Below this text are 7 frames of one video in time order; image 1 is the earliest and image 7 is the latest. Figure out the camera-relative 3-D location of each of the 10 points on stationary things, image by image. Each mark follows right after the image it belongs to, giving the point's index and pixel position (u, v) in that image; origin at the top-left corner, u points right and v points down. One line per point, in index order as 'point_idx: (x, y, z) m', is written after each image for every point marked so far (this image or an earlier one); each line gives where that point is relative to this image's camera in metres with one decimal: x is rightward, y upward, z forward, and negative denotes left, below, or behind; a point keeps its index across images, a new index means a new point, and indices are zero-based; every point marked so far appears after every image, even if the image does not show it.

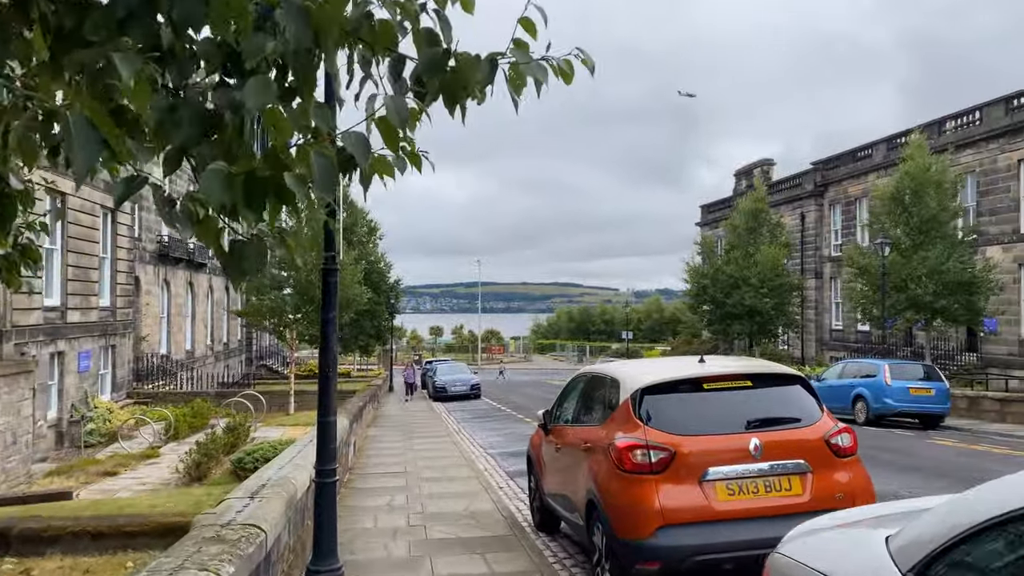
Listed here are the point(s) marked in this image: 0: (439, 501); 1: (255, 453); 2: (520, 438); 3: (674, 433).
0: (-0.8, -2.4, +8.4) m
1: (-3.6, -2.3, +10.6) m
2: (+0.1, -3.0, +15.1) m
3: (+1.0, -0.9, +4.7) m
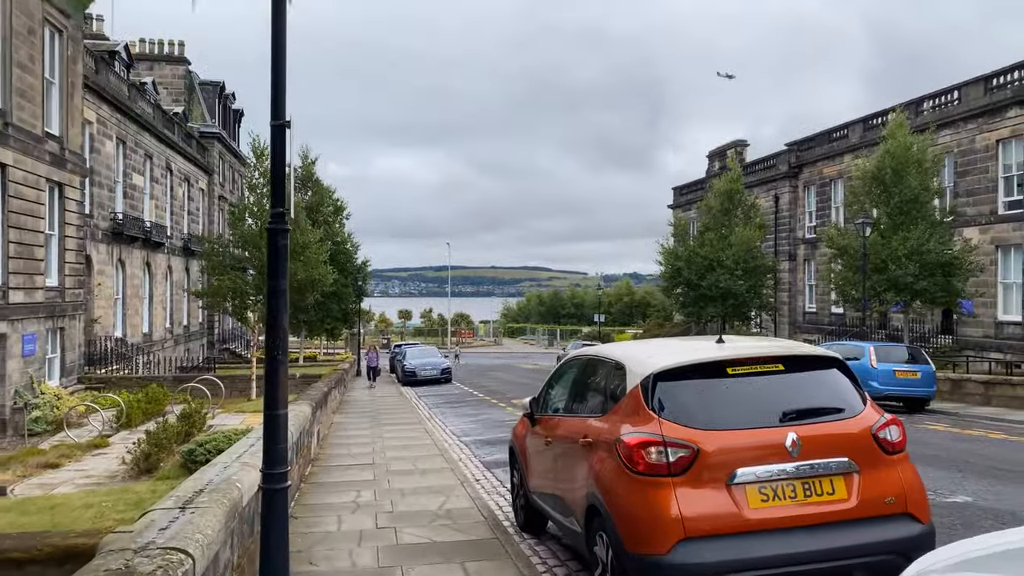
0: (-1.0, -2.1, +7.6) m
1: (-3.9, -2.0, +9.6) m
2: (-0.3, -2.6, +14.3) m
3: (+0.9, -0.7, +3.9) m
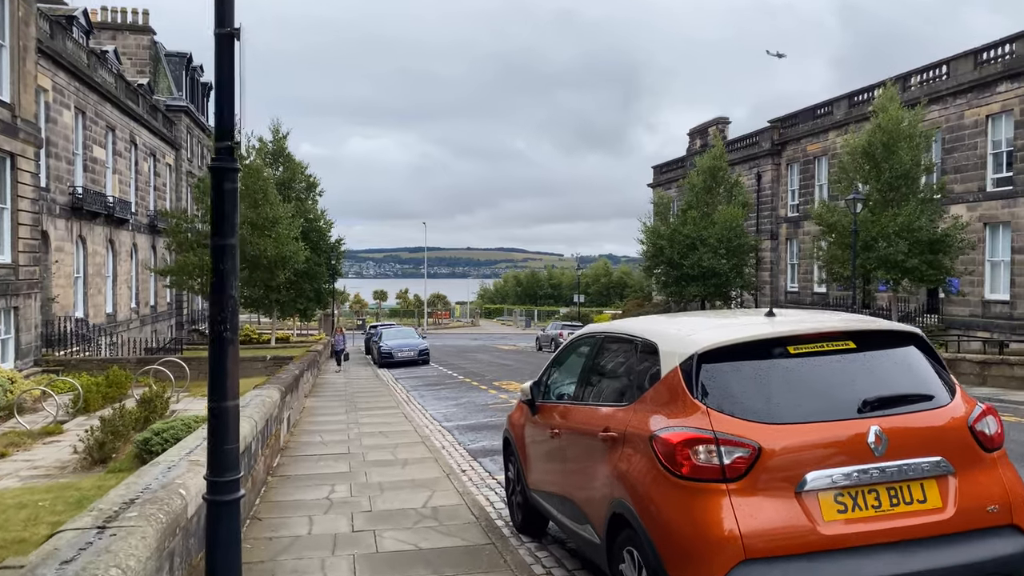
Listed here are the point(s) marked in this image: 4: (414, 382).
0: (-1.1, -1.8, +6.8) m
1: (-4.0, -1.7, +8.7) m
2: (-0.6, -2.2, +13.5) m
3: (+1.0, -0.5, +3.1) m
4: (-2.5, -2.4, +19.5) m
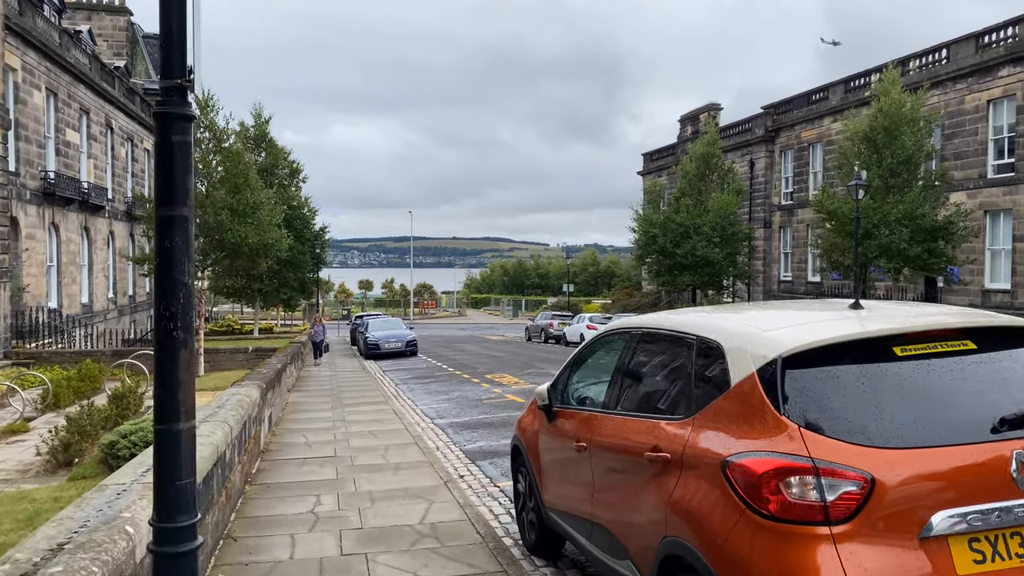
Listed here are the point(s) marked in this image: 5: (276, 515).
0: (-1.0, -1.7, +6.1) m
1: (-4.0, -1.5, +8.0) m
2: (-0.7, -2.0, +12.8) m
3: (+1.1, -0.5, +2.4) m
4: (-2.7, -2.2, +18.8) m
5: (-1.8, -1.7, +5.8) m
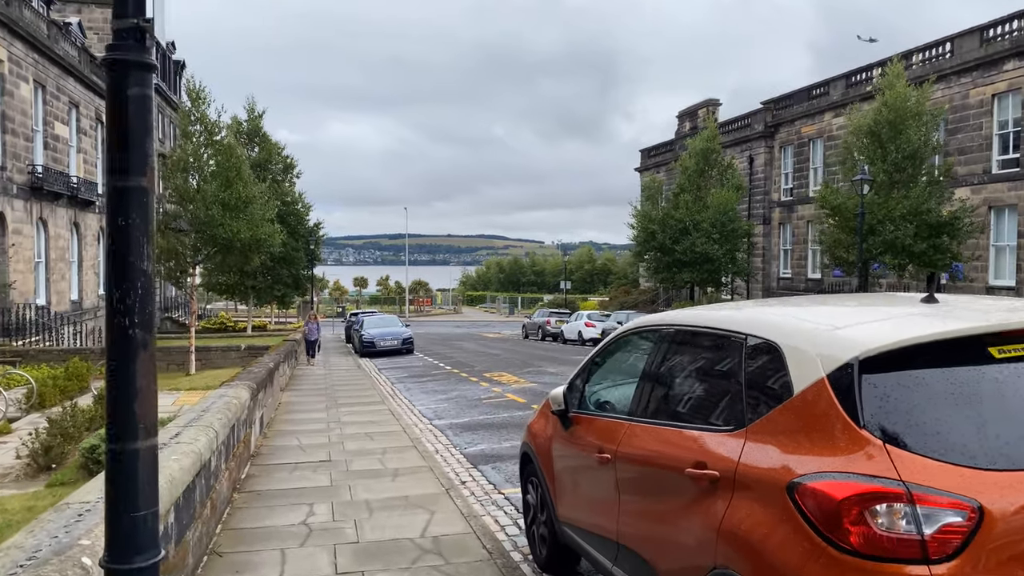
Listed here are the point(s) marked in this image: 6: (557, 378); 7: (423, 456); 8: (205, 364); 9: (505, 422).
0: (-1.0, -1.7, +5.7) m
1: (-4.0, -1.5, +7.5) m
2: (-0.7, -1.9, +12.4) m
3: (+1.2, -0.5, +2.0) m
4: (-2.8, -2.1, +18.4) m
5: (-1.8, -1.7, +5.4) m
6: (+0.9, -1.9, +15.6) m
7: (-0.9, -1.8, +7.9) m
8: (-8.0, -2.0, +19.7) m
9: (-0.1, -1.9, +10.4) m
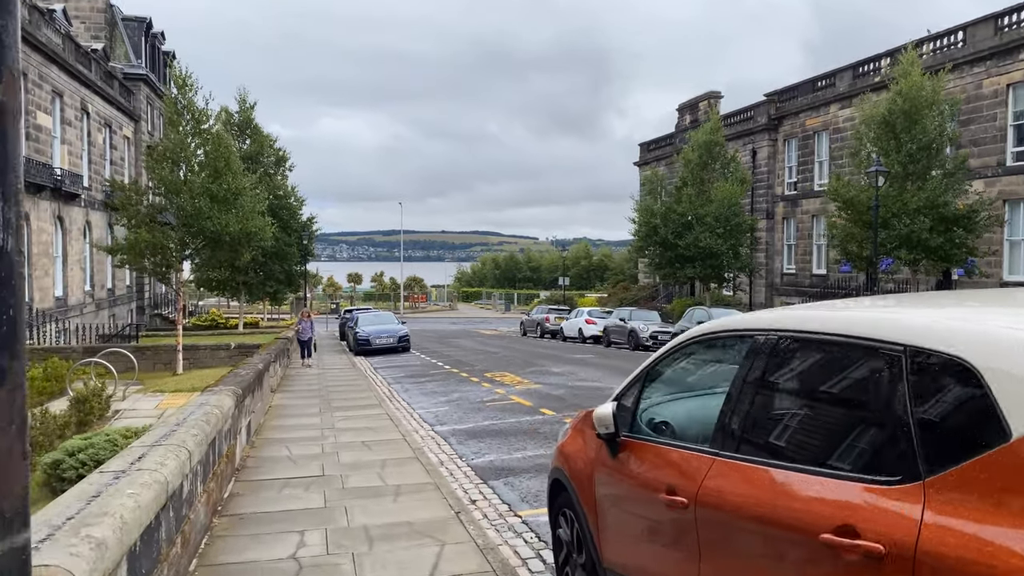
0: (-0.8, -1.7, +4.9) m
1: (-3.8, -1.5, +6.7) m
2: (-0.6, -1.8, +11.6) m
3: (+1.4, -0.4, +1.3) m
4: (-2.7, -2.0, +17.6) m
5: (-1.6, -1.7, +4.6) m
6: (+1.0, -1.8, +14.8) m
7: (-0.8, -1.7, +7.1) m
8: (-8.0, -1.9, +18.9) m
9: (0.0, -1.8, +9.6) m
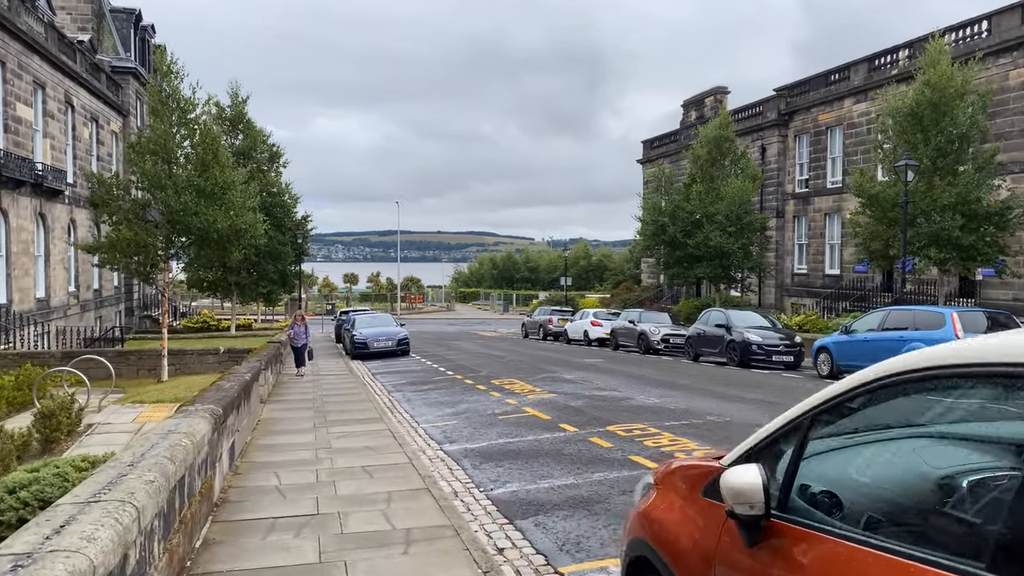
0: (-0.6, -1.7, +3.7) m
1: (-3.6, -1.5, +5.6) m
2: (-0.4, -1.9, +10.5) m
3: (+1.6, -0.5, +0.1) m
4: (-2.5, -2.0, +16.4) m
5: (-1.4, -1.7, +3.5) m
6: (+1.2, -1.8, +13.7) m
7: (-0.6, -1.7, +6.0) m
8: (-7.8, -1.9, +17.7) m
9: (+0.2, -1.8, +8.5) m
